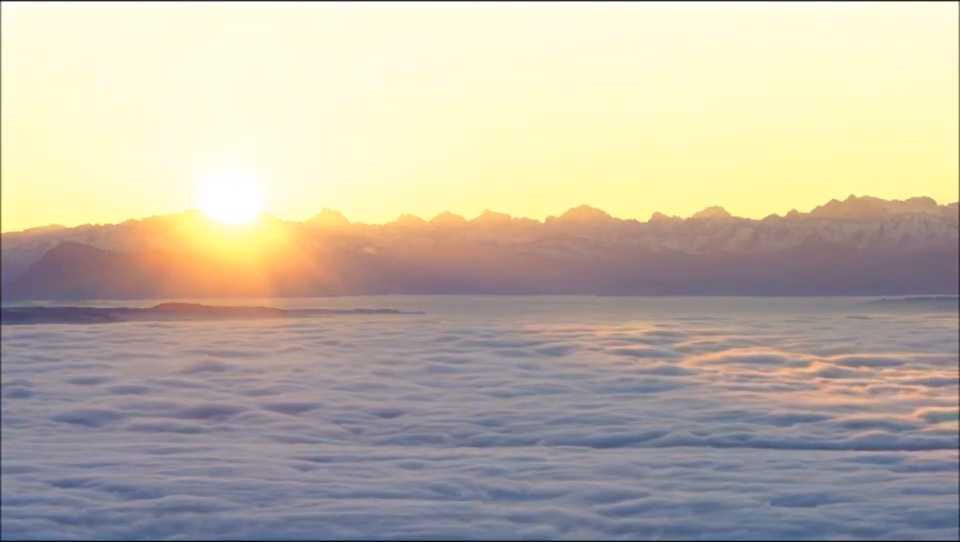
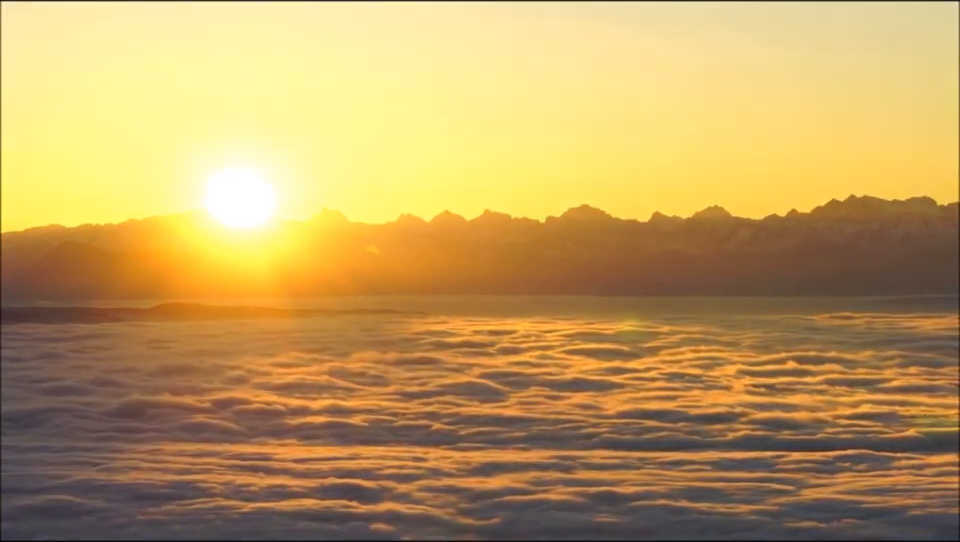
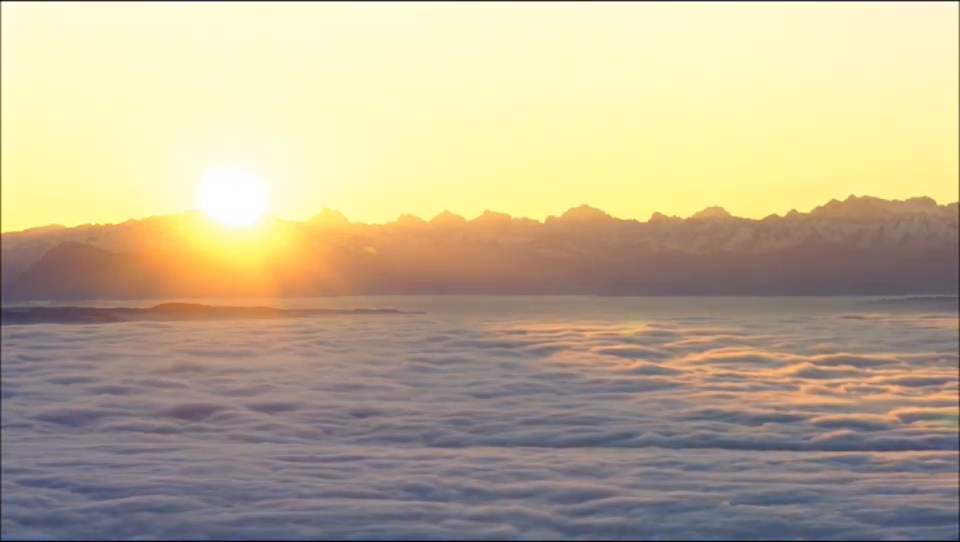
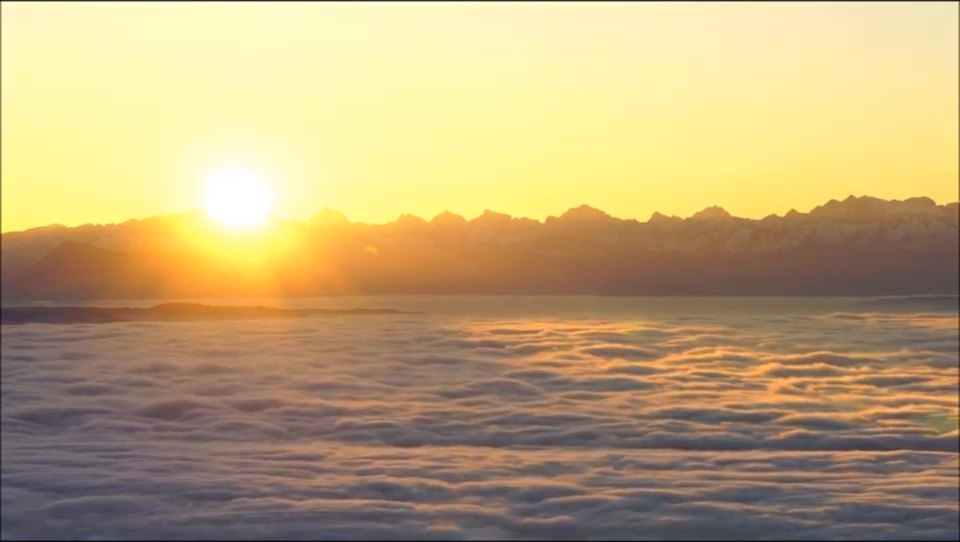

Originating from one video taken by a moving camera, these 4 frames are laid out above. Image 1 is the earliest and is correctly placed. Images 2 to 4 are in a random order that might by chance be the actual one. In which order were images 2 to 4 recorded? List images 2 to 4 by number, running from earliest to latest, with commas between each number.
3, 4, 2
